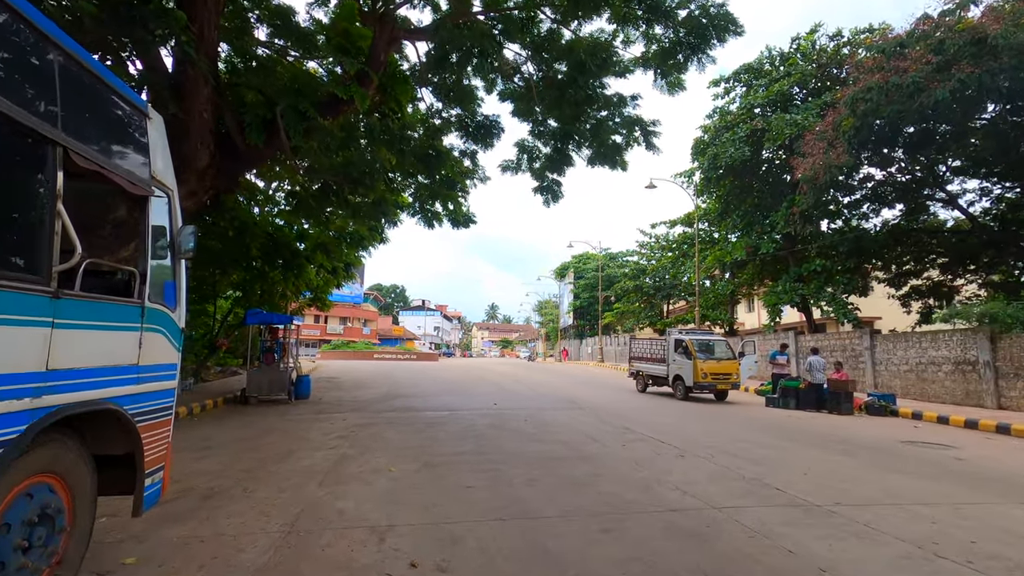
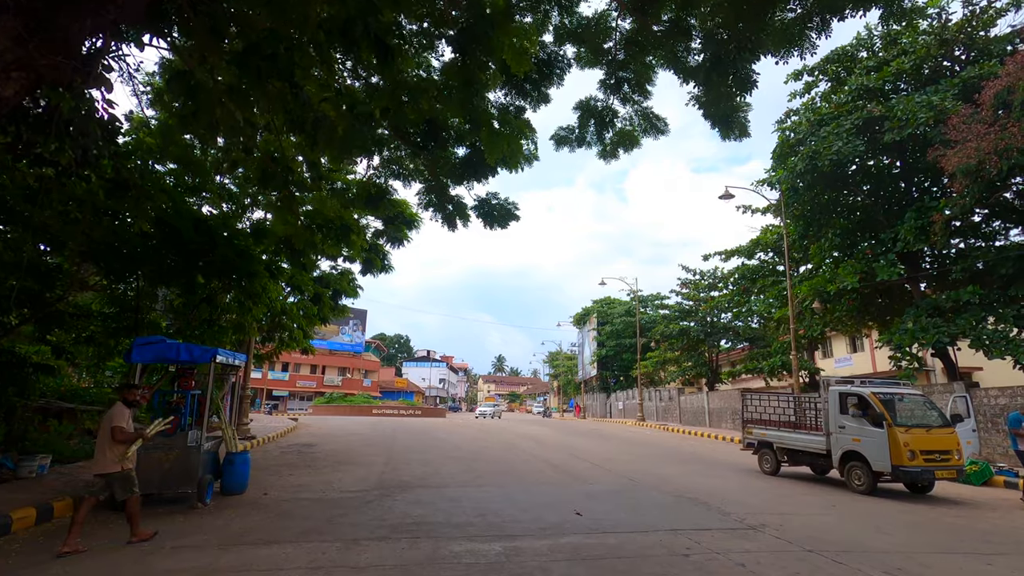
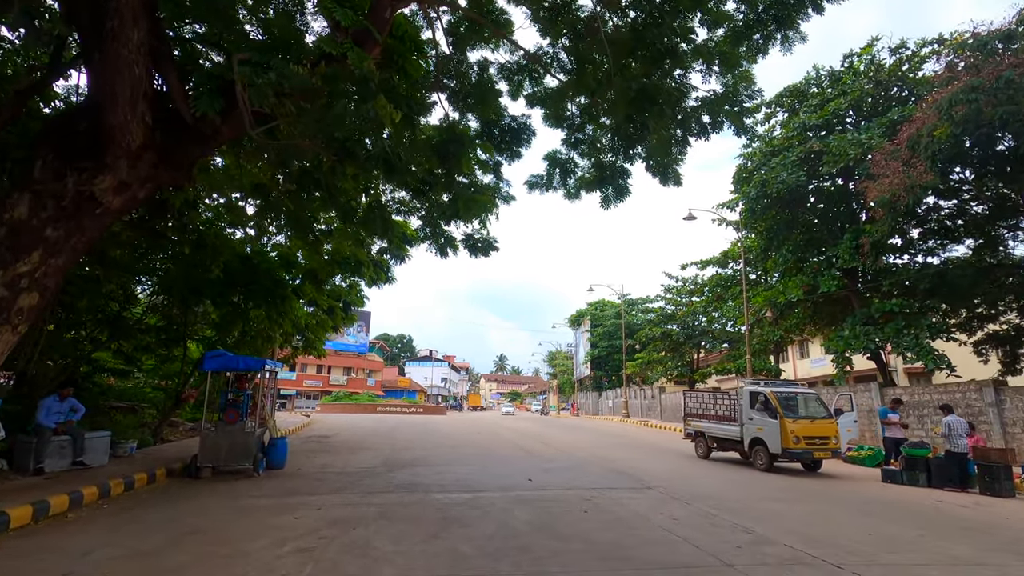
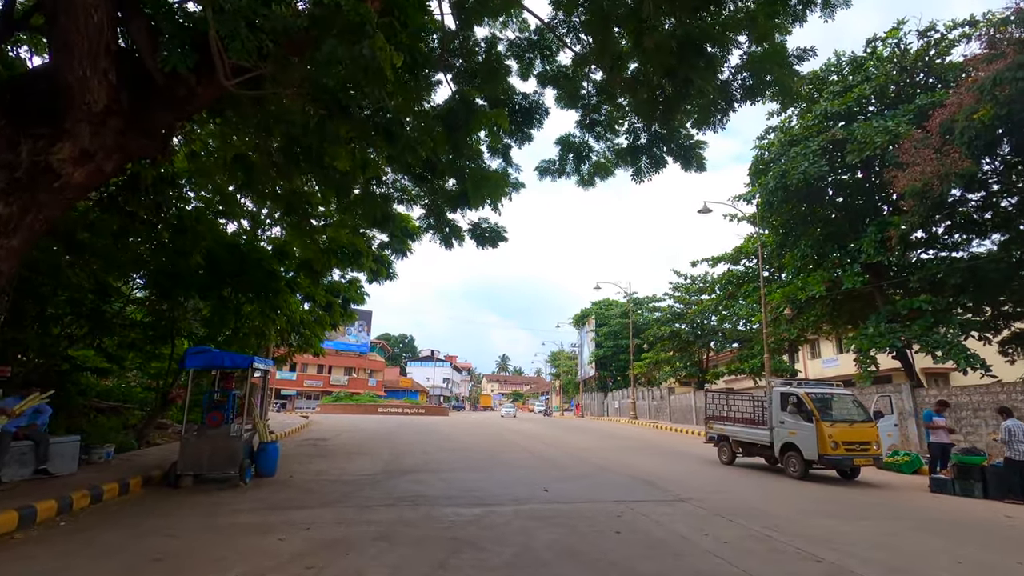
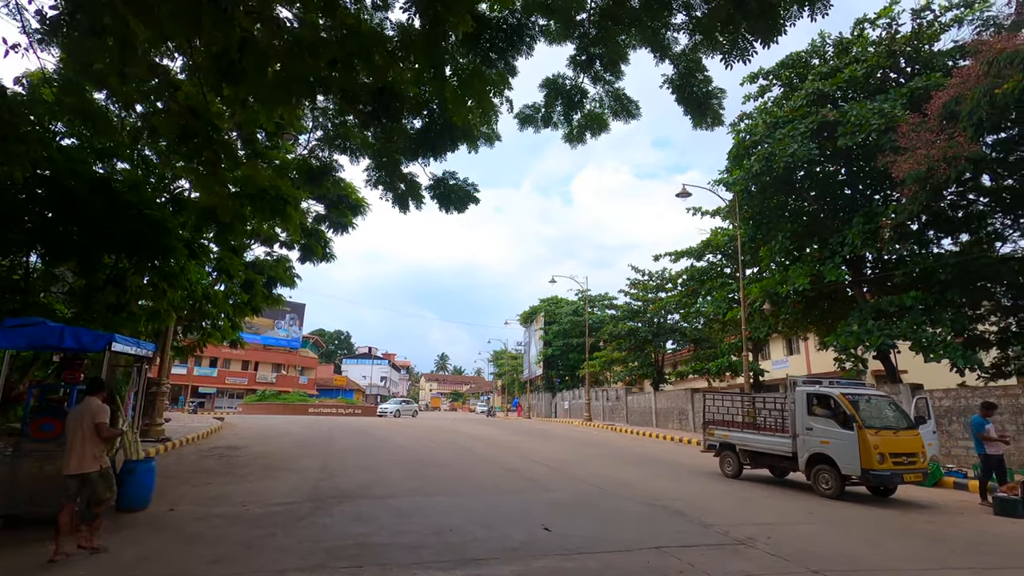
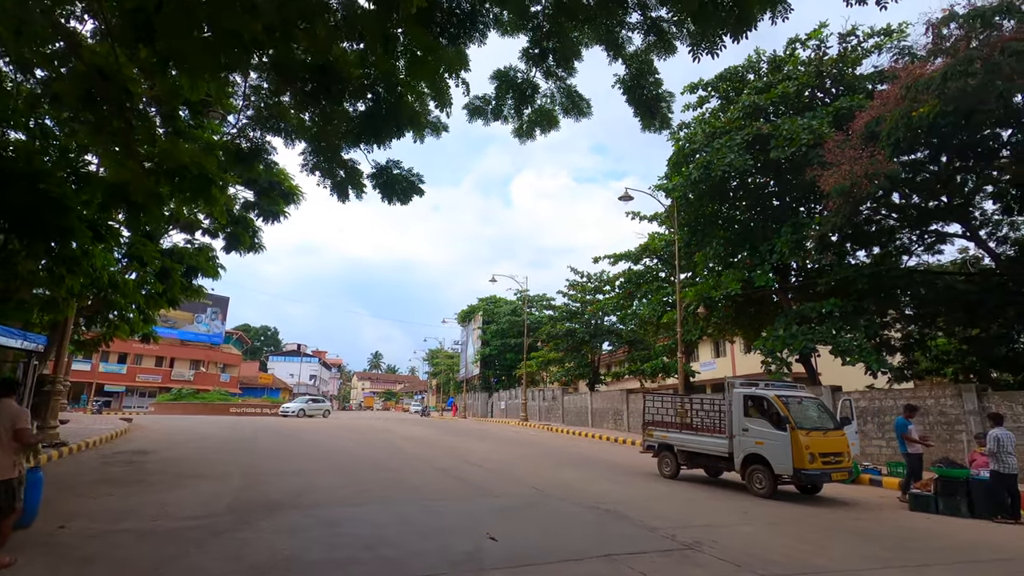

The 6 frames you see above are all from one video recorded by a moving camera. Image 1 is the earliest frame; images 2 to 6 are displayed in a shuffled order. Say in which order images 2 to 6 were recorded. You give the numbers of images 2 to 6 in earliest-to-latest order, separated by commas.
3, 4, 2, 5, 6
